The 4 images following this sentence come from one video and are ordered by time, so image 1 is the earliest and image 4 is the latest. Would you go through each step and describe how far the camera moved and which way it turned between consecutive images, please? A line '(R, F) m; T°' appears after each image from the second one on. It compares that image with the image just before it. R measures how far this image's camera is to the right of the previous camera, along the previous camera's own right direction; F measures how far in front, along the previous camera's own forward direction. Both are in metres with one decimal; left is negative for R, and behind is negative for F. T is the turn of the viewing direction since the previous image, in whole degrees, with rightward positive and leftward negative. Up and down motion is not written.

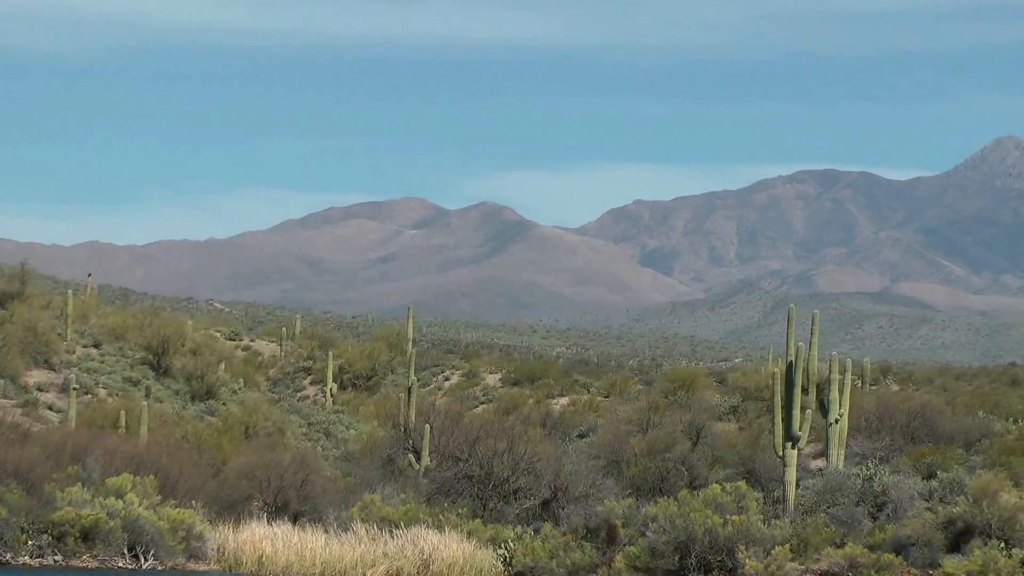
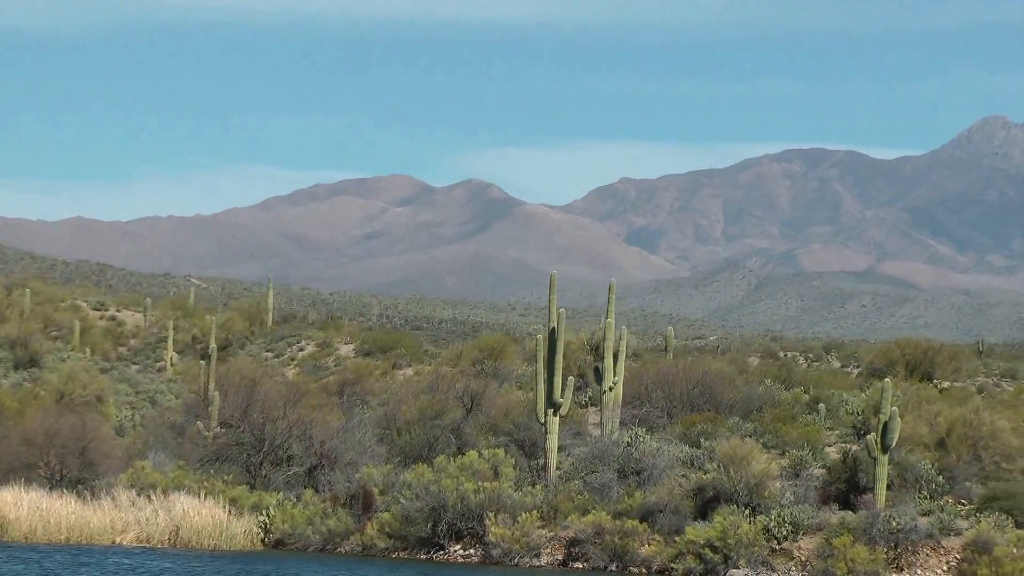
(+5.9, +0.3) m; 0°
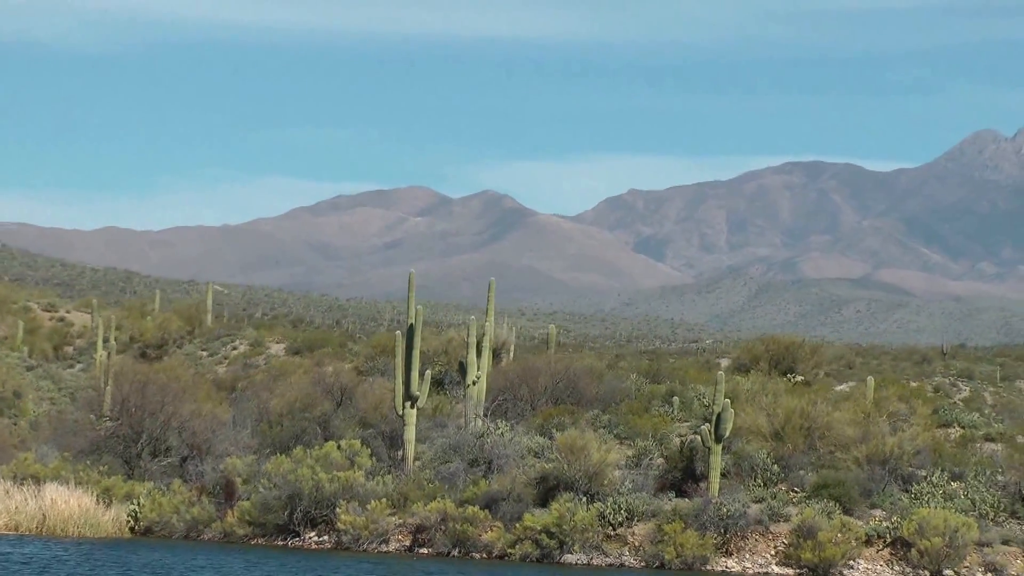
(+4.1, -1.2) m; -1°
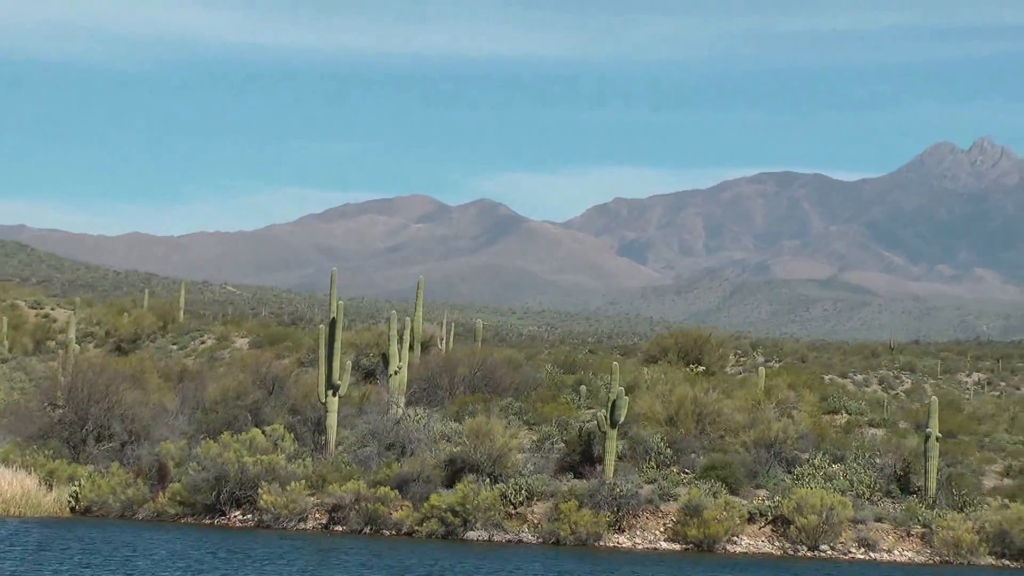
(+2.2, -2.2) m; 0°
